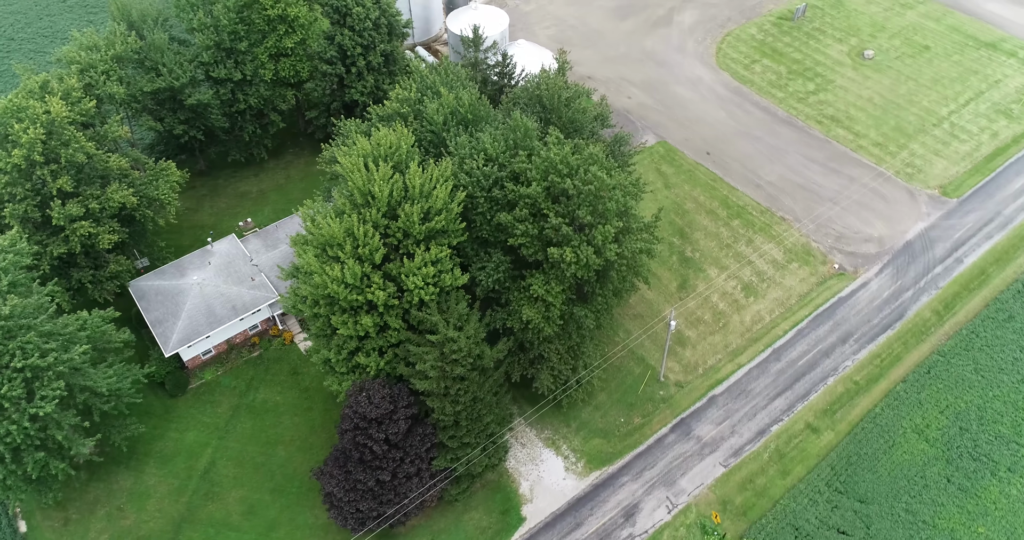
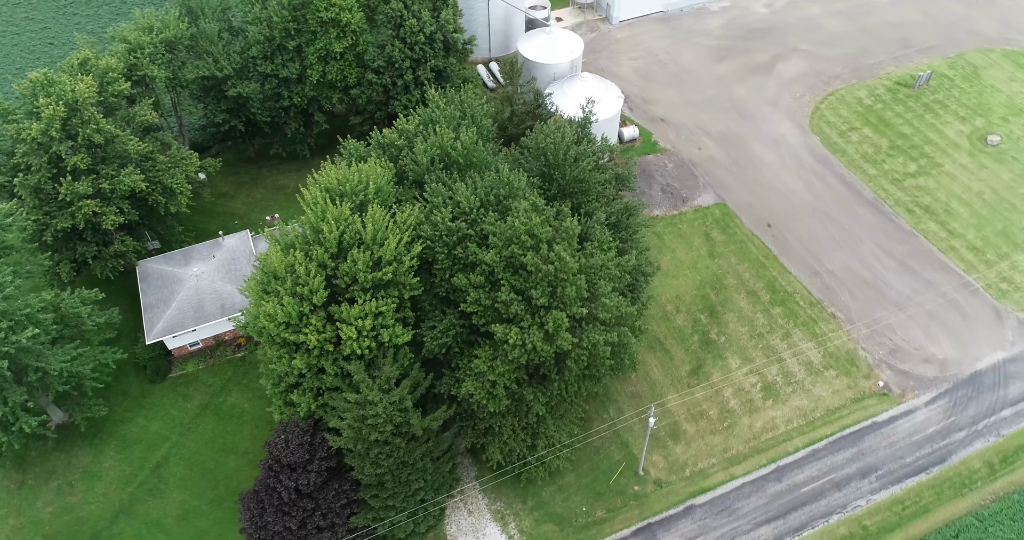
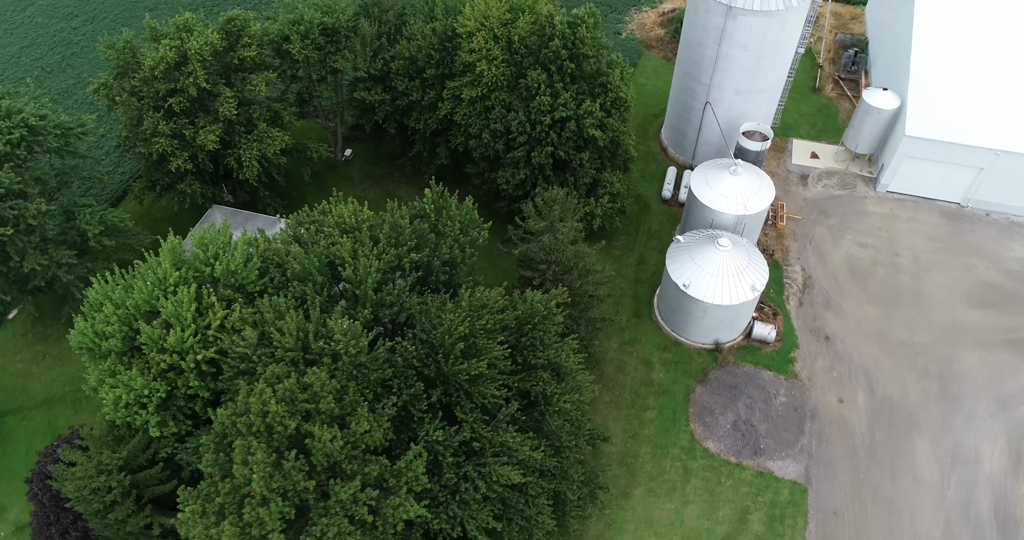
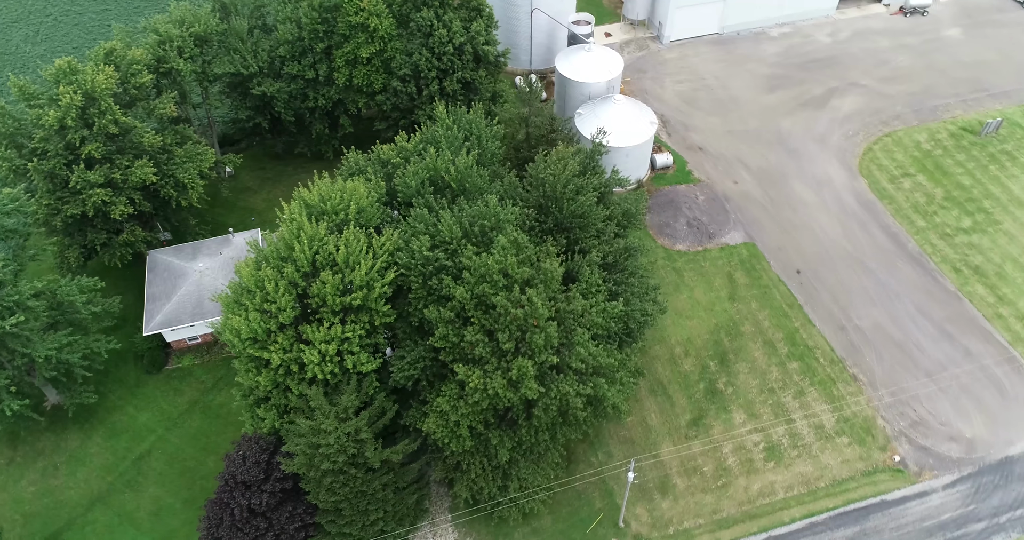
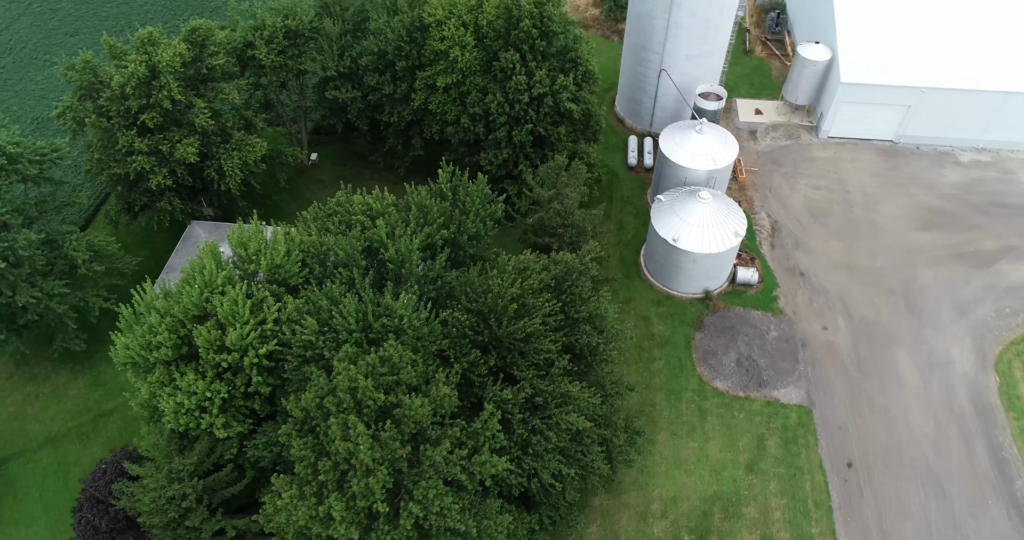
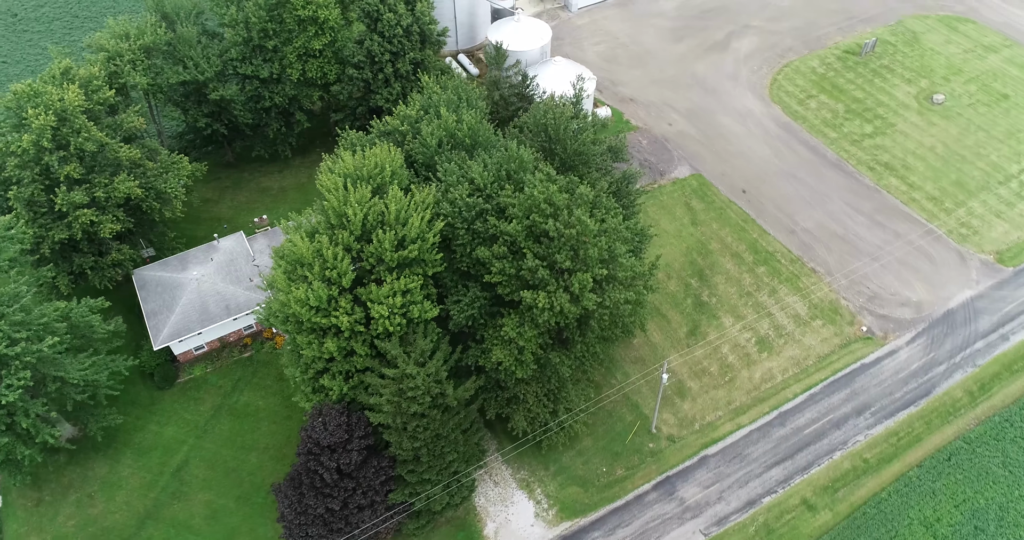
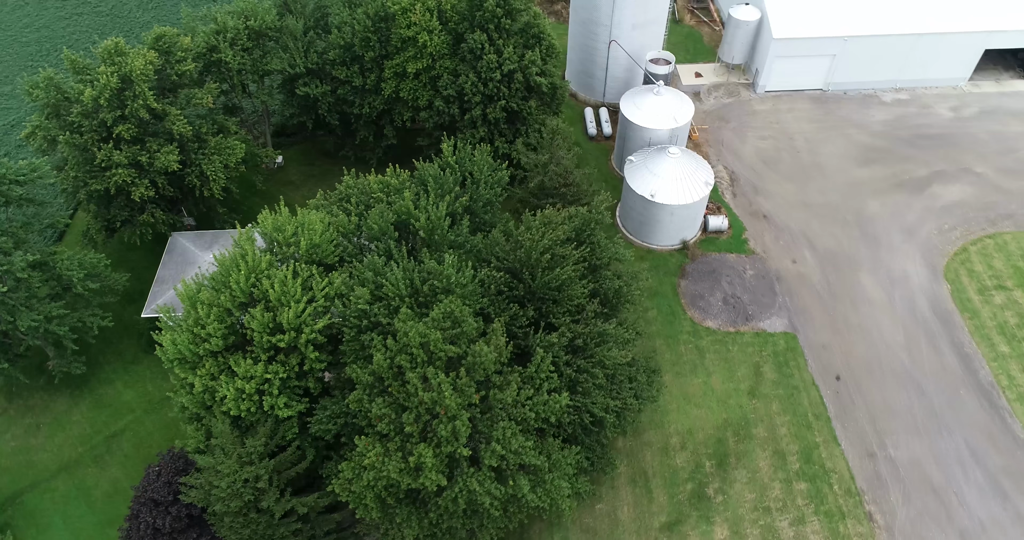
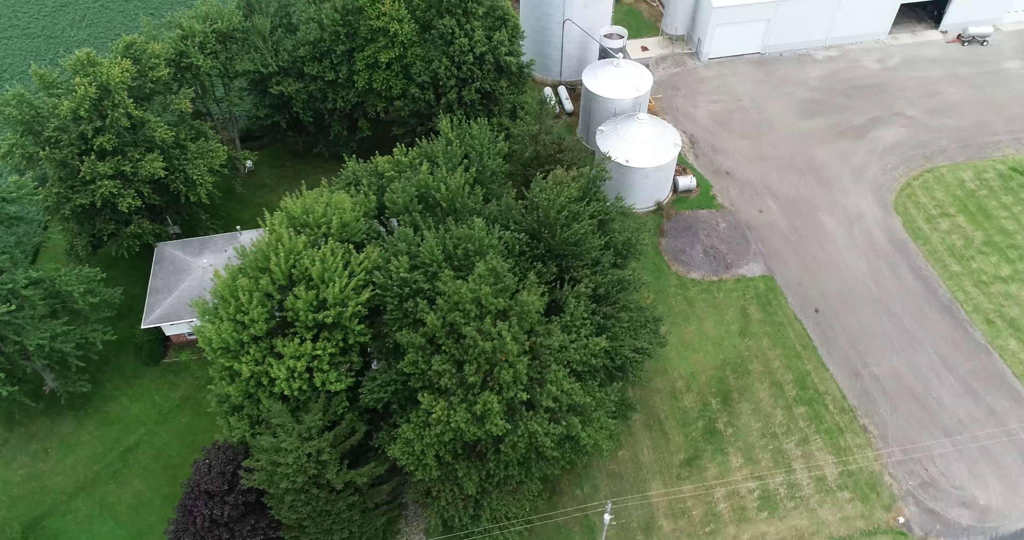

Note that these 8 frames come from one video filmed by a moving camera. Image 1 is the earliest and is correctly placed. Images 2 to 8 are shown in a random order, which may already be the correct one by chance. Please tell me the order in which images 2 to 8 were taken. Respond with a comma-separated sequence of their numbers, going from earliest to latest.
6, 2, 4, 8, 7, 5, 3
